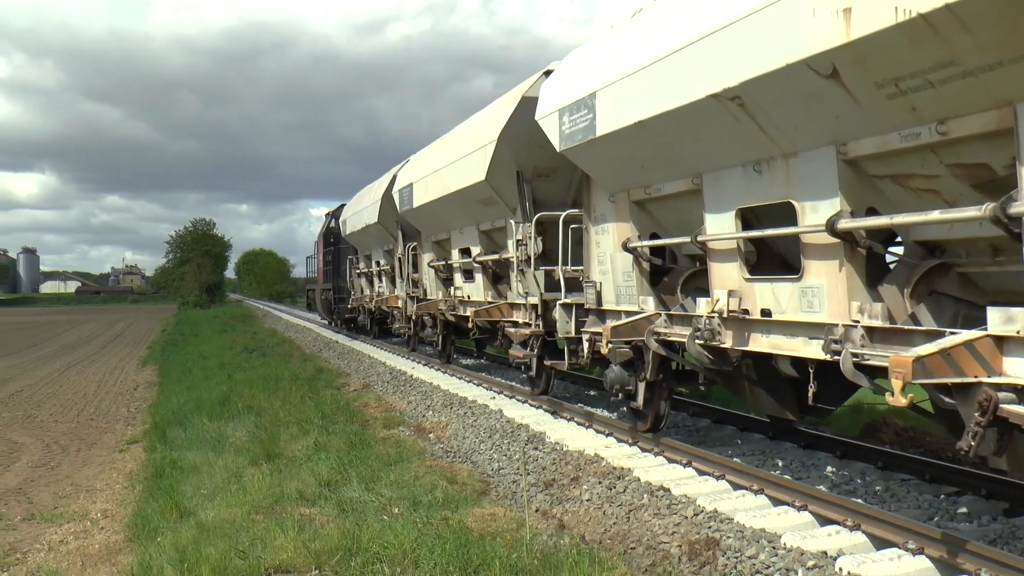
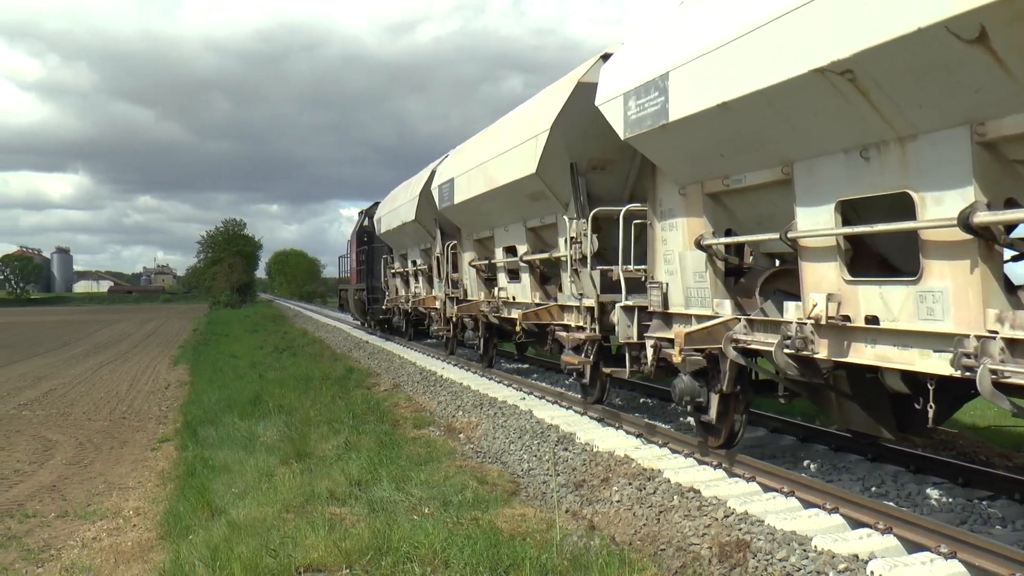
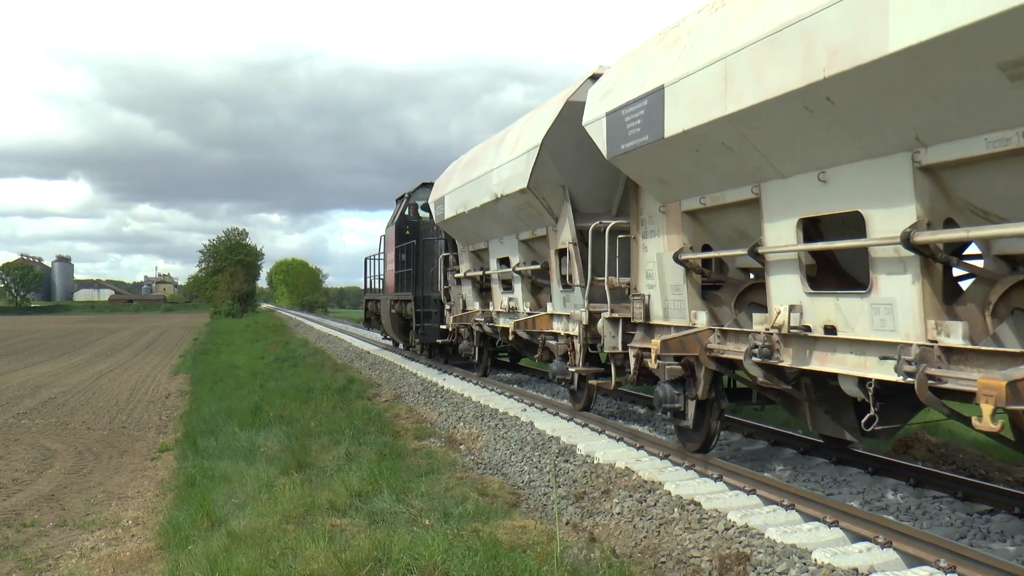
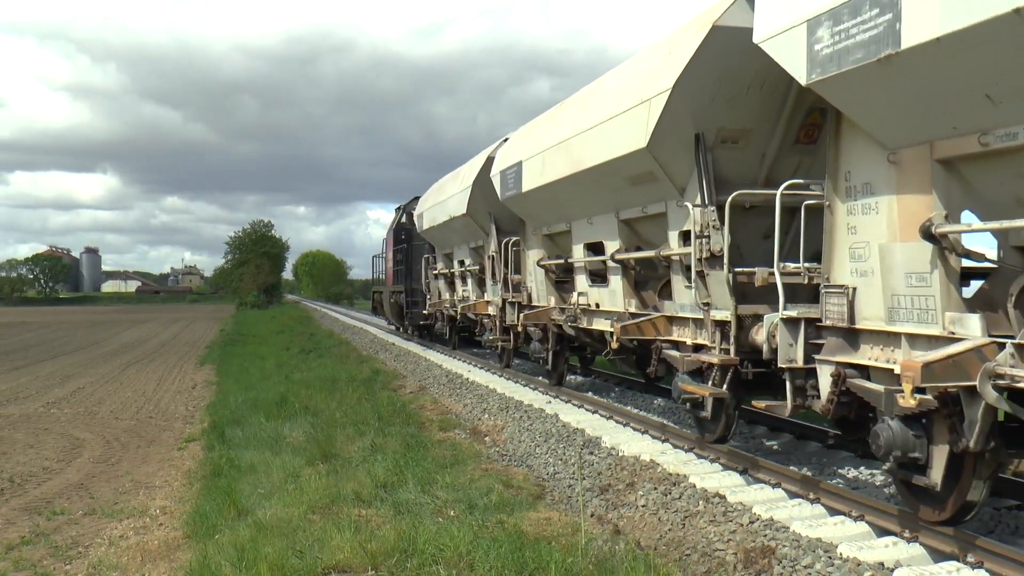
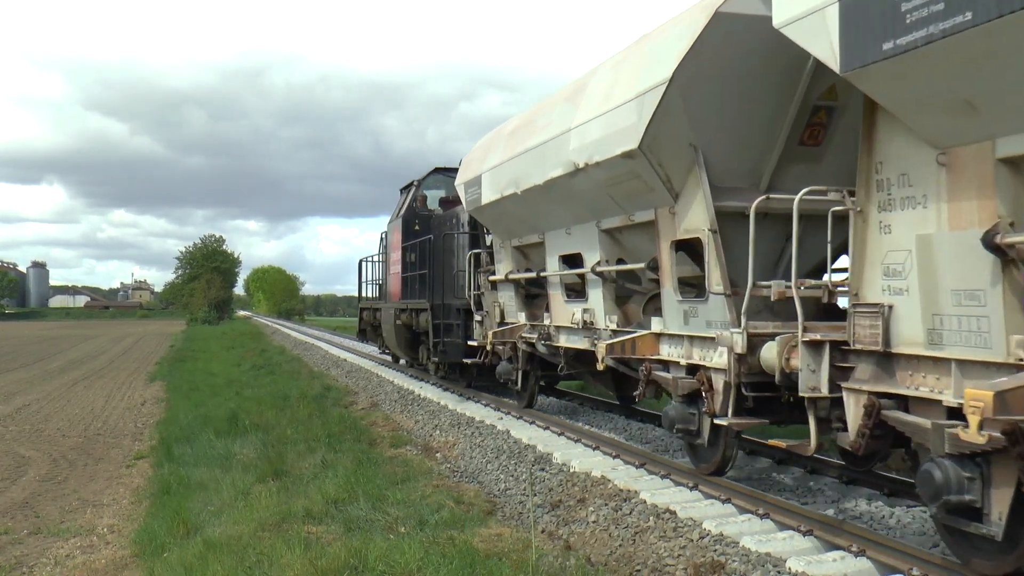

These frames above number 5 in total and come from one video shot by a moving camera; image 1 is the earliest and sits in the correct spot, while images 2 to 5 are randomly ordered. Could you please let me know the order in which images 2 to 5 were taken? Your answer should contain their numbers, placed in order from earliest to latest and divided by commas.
2, 4, 3, 5
